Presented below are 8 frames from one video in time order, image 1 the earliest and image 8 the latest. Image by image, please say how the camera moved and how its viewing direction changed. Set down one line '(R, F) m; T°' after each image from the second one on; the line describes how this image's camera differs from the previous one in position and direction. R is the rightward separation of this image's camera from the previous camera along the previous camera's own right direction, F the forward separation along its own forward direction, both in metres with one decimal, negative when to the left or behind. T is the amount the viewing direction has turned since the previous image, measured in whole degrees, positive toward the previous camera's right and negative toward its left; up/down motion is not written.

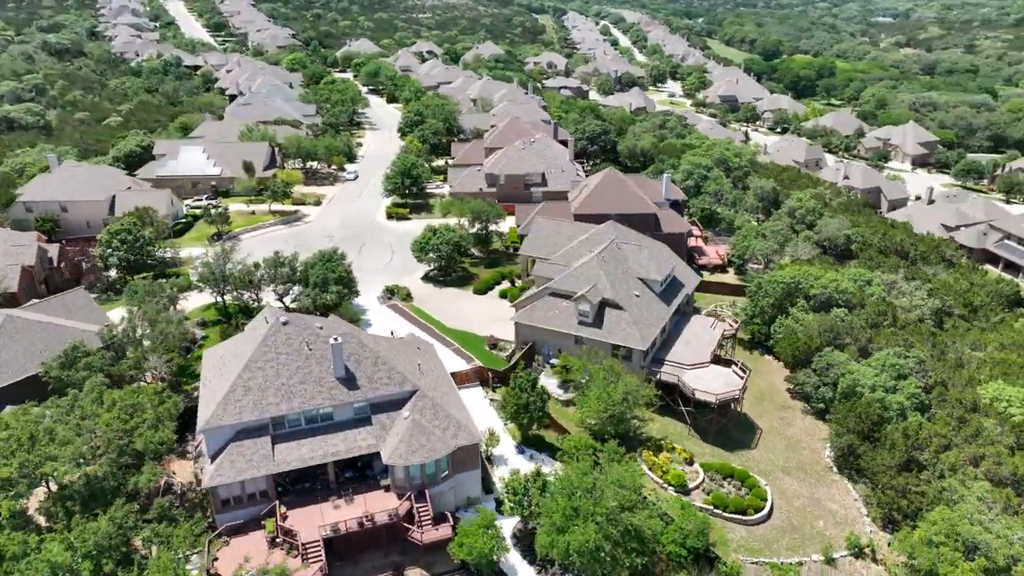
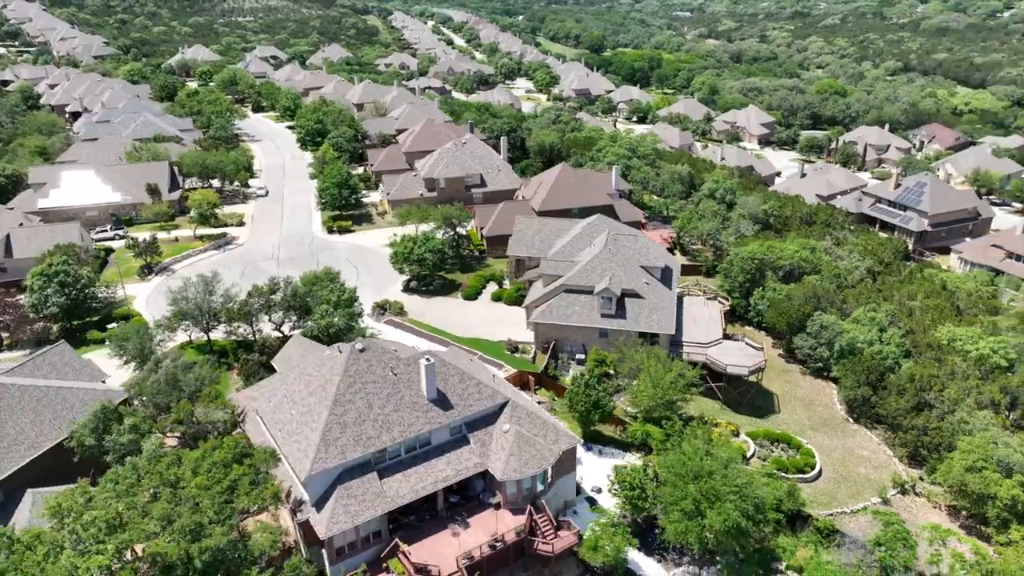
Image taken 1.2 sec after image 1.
(-11.7, +1.7) m; +13°
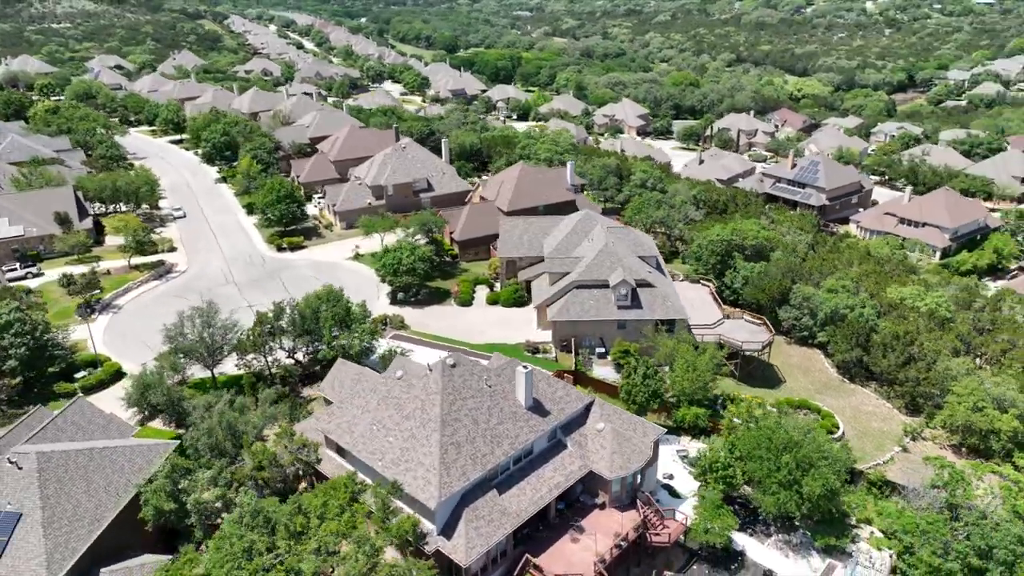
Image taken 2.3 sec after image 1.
(-10.4, +1.6) m; +11°
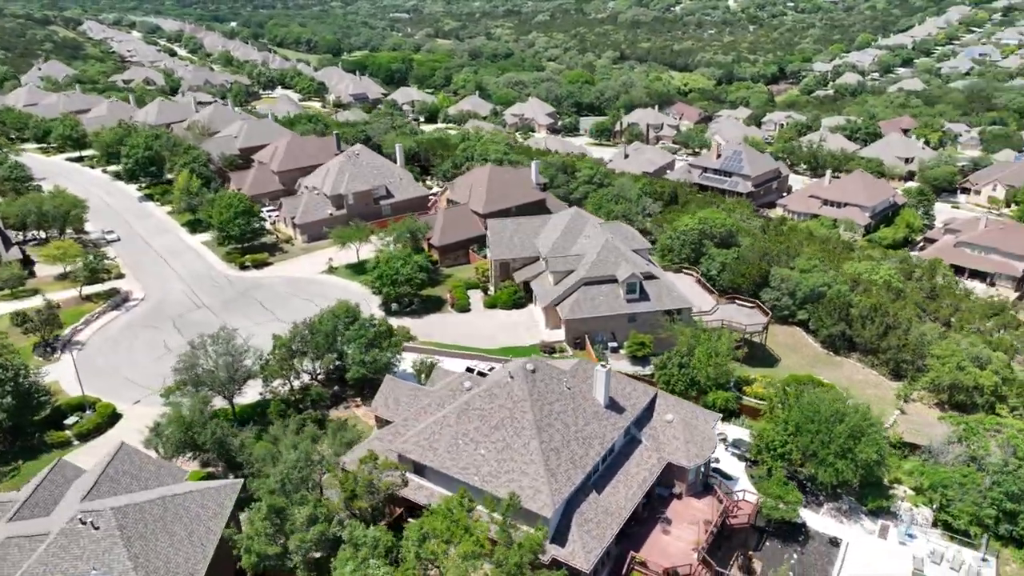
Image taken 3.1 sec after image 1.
(-8.1, +1.0) m; +9°
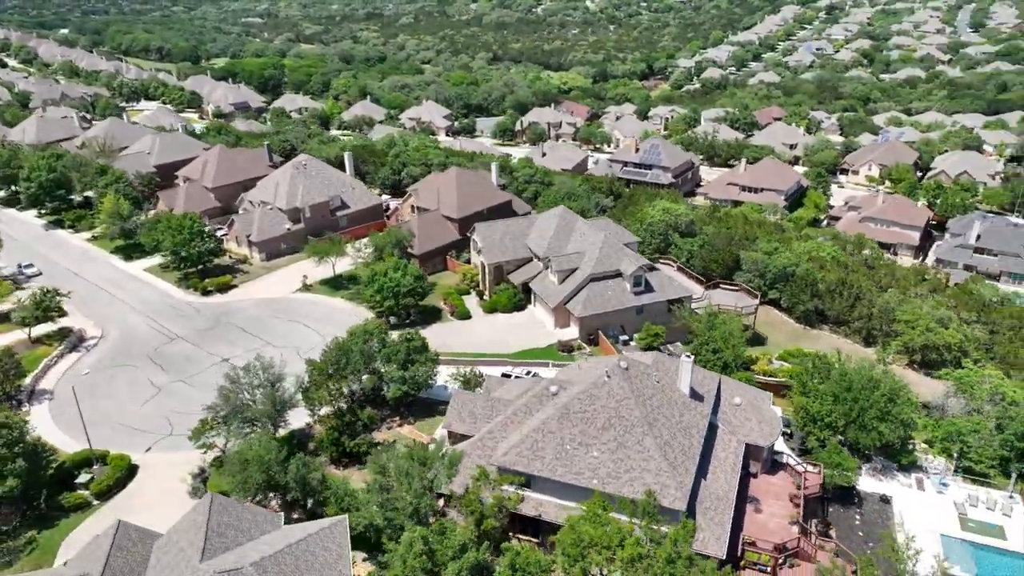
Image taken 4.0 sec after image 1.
(-9.2, +1.3) m; +10°
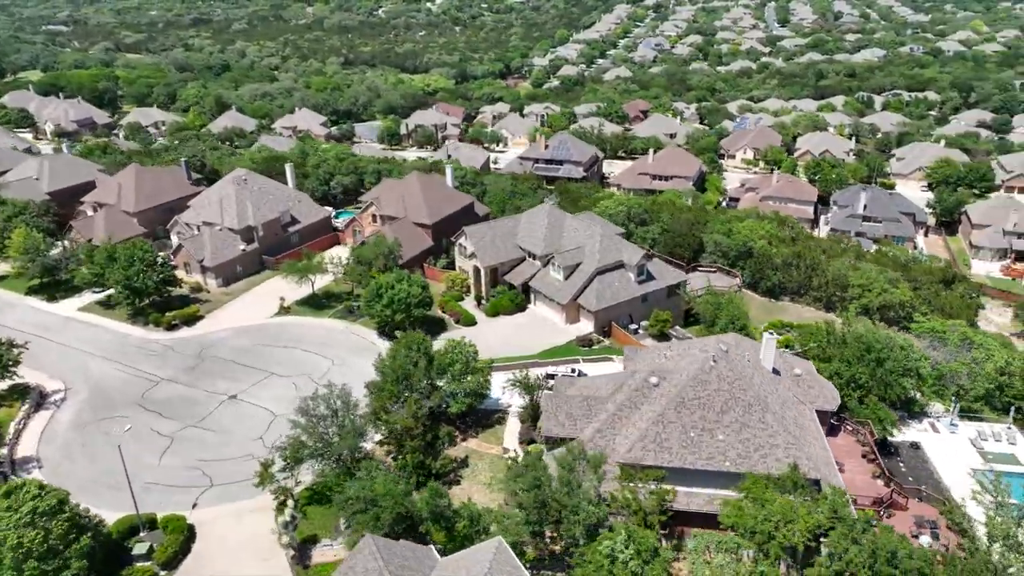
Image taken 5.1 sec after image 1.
(-10.6, +1.7) m; +12°
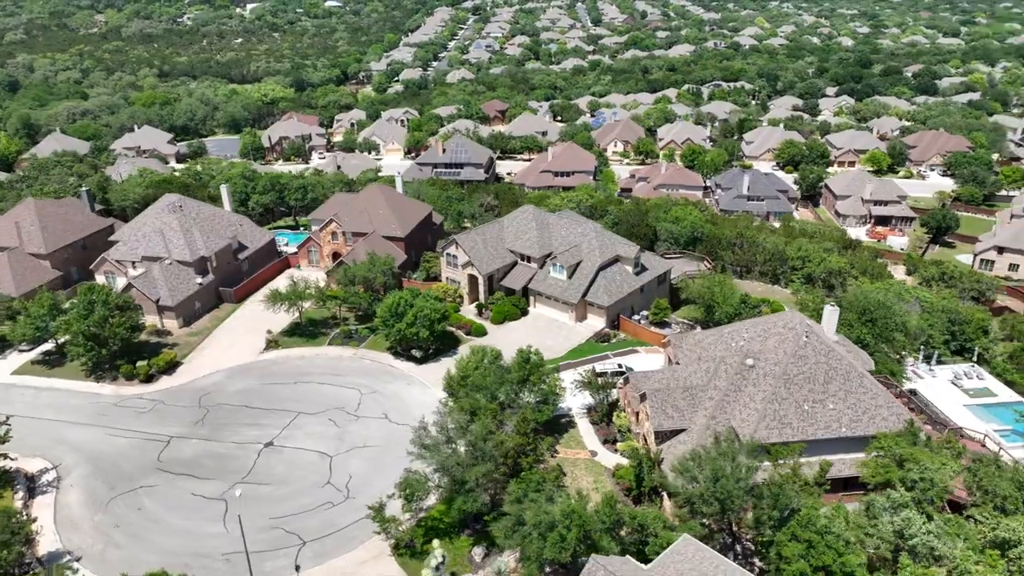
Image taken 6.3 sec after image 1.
(-12.0, +2.0) m; +13°
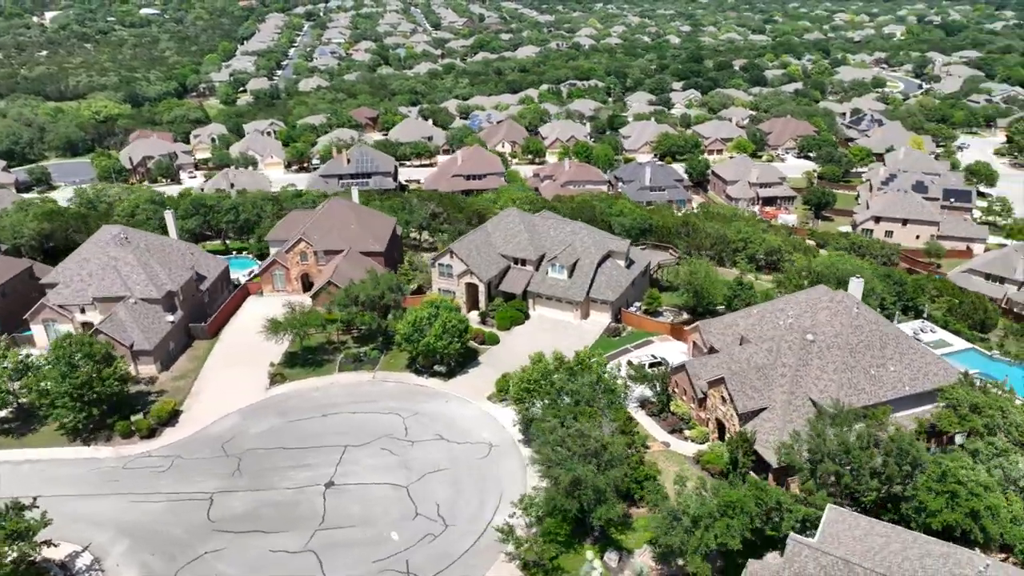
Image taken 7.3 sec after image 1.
(-10.8, +1.7) m; +12°
